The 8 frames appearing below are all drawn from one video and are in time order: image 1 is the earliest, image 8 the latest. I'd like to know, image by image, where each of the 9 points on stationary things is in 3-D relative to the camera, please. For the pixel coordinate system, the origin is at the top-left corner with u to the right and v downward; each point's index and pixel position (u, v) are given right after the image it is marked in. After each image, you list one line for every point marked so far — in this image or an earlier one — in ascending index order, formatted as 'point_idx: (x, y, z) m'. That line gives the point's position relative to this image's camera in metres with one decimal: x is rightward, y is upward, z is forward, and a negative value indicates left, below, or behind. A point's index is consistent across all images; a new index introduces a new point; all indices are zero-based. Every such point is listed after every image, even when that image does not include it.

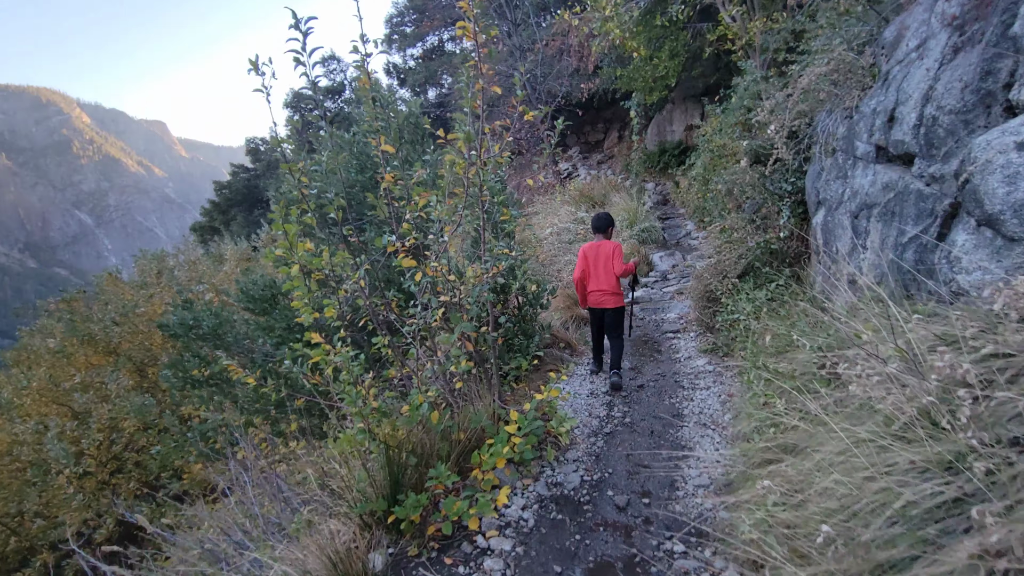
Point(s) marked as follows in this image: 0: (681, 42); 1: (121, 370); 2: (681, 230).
0: (+3.8, +5.6, +11.2) m
1: (-6.0, -1.3, +7.7) m
2: (+3.5, +1.2, +10.3) m
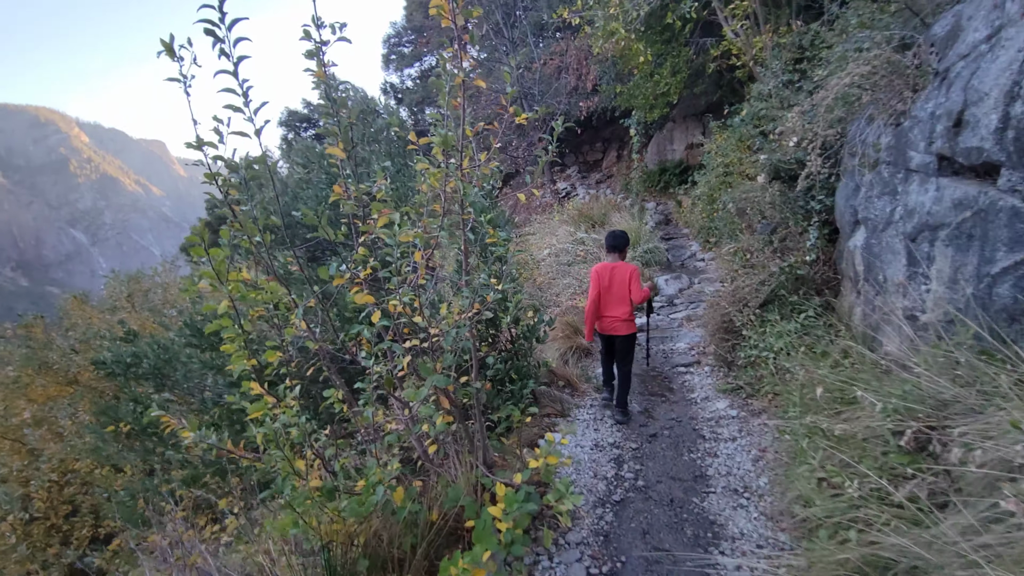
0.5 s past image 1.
0: (+3.8, +5.1, +10.9) m
1: (-6.1, -1.6, +7.0) m
2: (+3.4, +0.7, +9.8) m
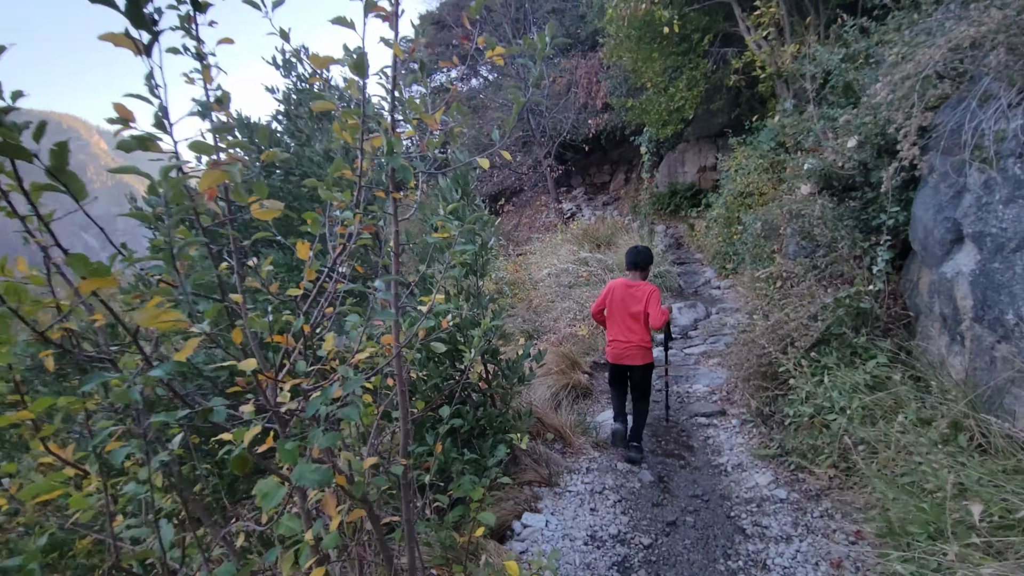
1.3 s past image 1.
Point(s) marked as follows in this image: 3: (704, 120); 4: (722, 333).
0: (+3.9, +4.5, +10.1) m
1: (-6.3, -1.6, +6.1) m
2: (+3.3, +0.2, +8.9) m
3: (+4.9, +4.3, +12.9) m
4: (+2.5, -0.5, +5.9) m
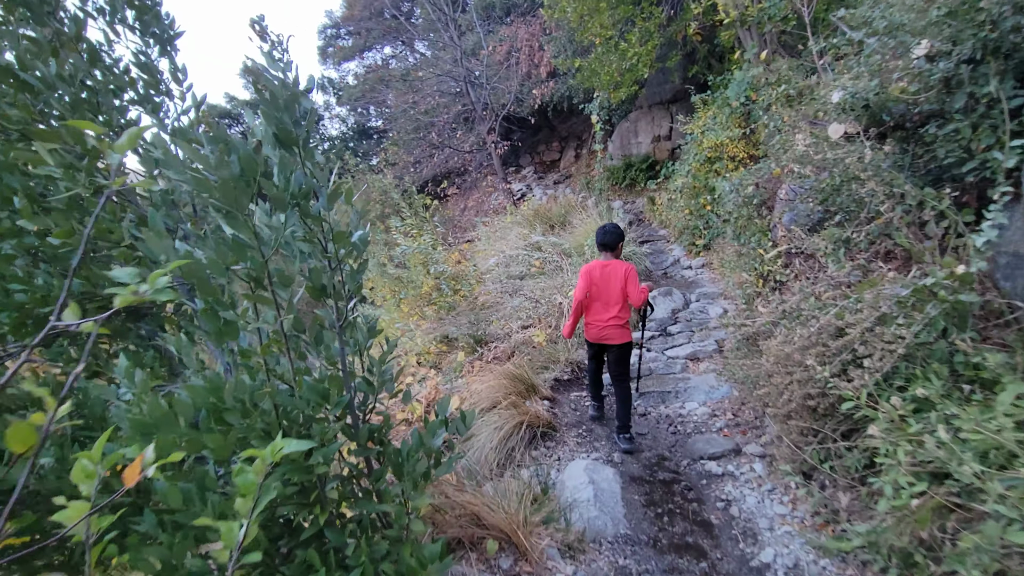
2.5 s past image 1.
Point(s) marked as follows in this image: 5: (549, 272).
0: (+2.6, +4.8, +9.0) m
1: (-6.8, -2.0, +4.3) m
2: (+2.4, +0.5, +7.8) m
3: (+3.4, +4.8, +11.8) m
4: (+1.9, -0.4, +4.8) m
5: (+0.5, +0.2, +6.7) m
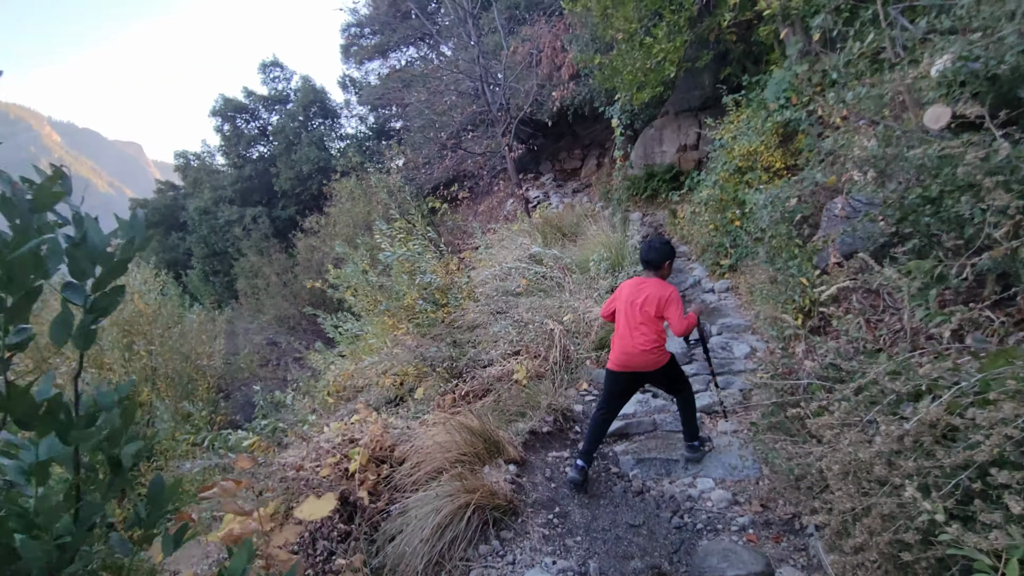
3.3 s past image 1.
0: (+2.8, +4.5, +8.1) m
1: (-7.0, -1.9, +3.7) m
2: (+2.4, +0.1, +6.9) m
3: (+3.8, +4.3, +10.9) m
4: (+1.8, -0.6, +3.9) m
5: (+0.4, 0.0, +5.8) m
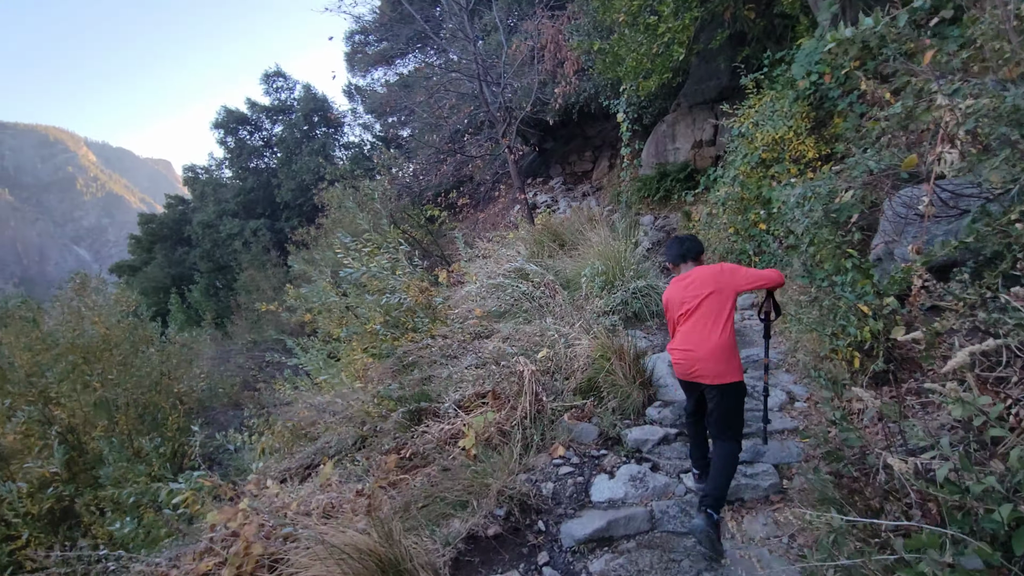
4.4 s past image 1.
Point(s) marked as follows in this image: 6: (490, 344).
0: (+2.6, +4.3, +7.1) m
1: (-7.3, -2.2, +3.0) m
2: (+2.2, 0.0, +5.9) m
3: (+3.7, +4.1, +9.8) m
4: (+1.5, -0.8, +2.9) m
5: (+0.2, -0.2, +4.9) m
6: (-0.2, -0.5, +4.1) m
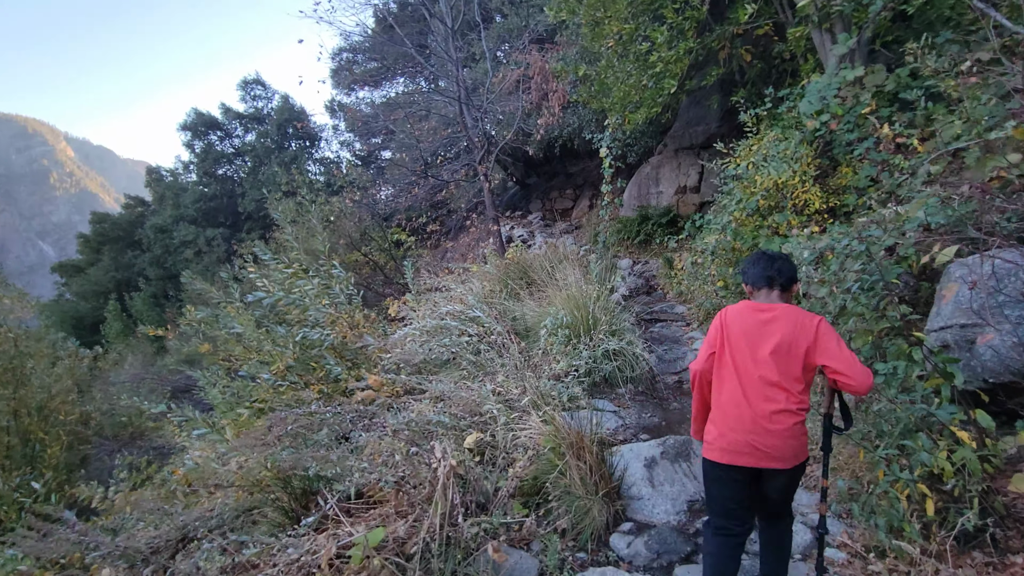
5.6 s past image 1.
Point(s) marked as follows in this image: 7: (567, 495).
0: (+2.4, +3.5, +6.6) m
1: (-7.8, -1.8, +1.6) m
2: (+1.7, -0.6, +5.0) m
3: (+3.3, +3.2, +9.3) m
4: (+1.1, -1.2, +2.0) m
5: (-0.3, -0.6, +3.9) m
6: (-0.6, -0.8, +3.2) m
7: (+0.3, -1.1, +2.6) m
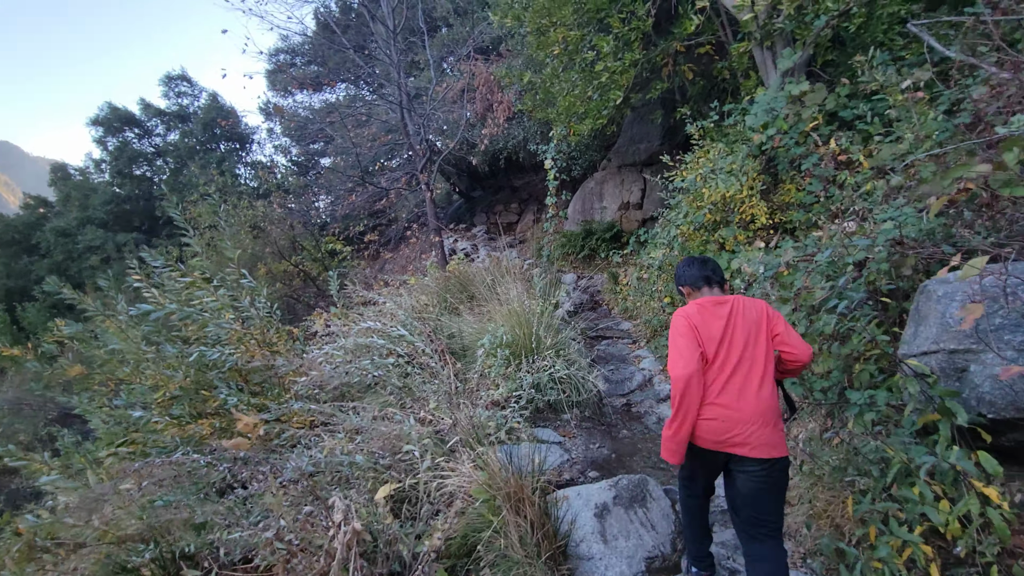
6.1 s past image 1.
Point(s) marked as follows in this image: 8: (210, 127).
0: (+1.7, +3.3, +6.5) m
1: (-8.0, -1.8, +0.3) m
2: (+1.1, -0.8, +4.8) m
3: (+2.2, +2.9, +9.3) m
4: (+0.8, -1.2, +1.6) m
5: (-0.7, -0.7, +3.4) m
6: (-1.0, -0.8, +2.6) m
7: (0.0, -1.2, +2.2) m
8: (-11.9, +6.3, +19.6) m
